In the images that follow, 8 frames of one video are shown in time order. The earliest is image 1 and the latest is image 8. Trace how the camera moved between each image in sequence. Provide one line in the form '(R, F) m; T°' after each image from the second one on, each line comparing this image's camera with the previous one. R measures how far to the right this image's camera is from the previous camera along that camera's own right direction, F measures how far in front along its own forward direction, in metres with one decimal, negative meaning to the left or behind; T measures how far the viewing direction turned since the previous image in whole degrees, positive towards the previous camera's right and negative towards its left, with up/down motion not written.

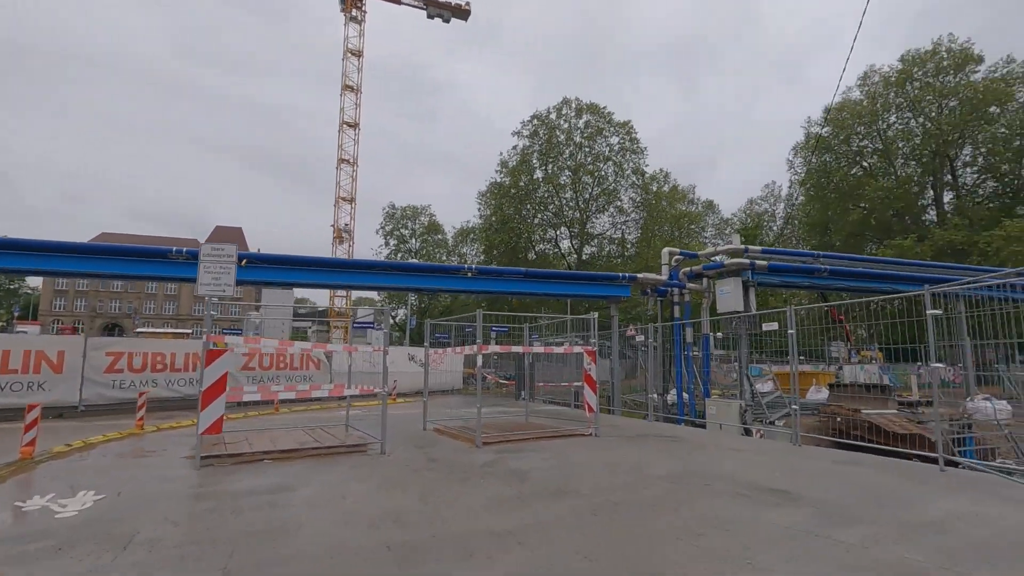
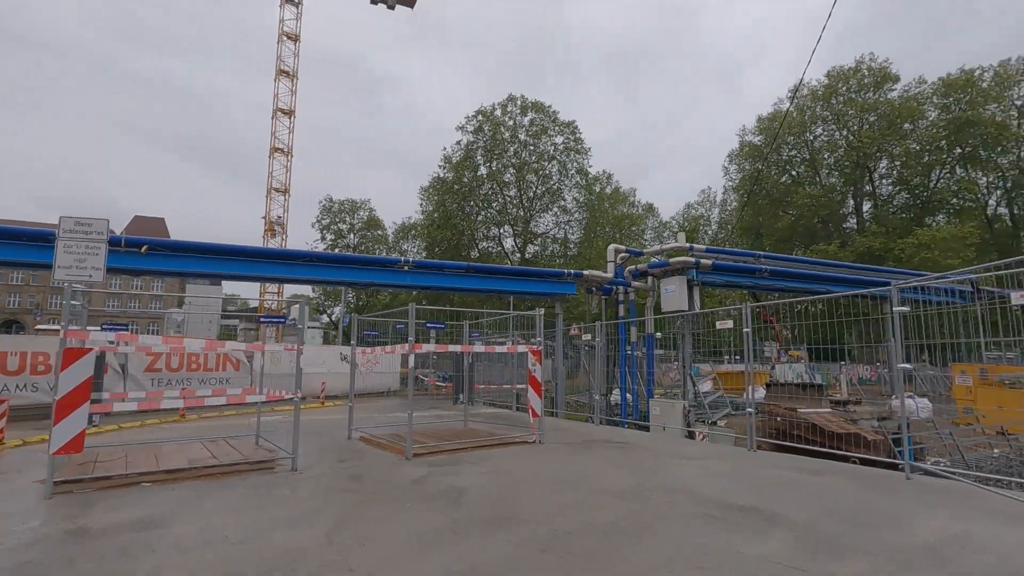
(0.0, +0.5) m; +6°
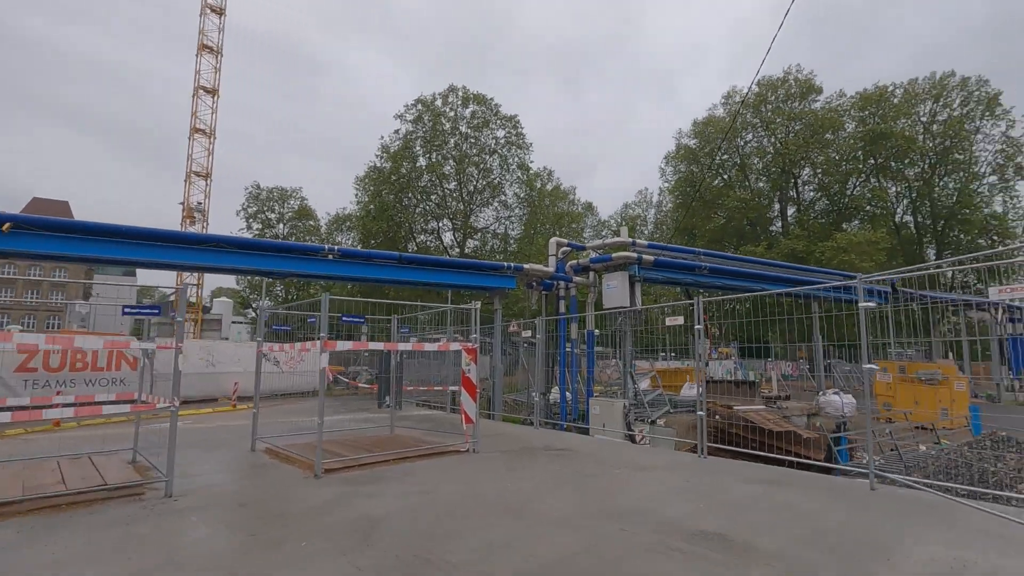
(+0.1, +0.5) m; +6°
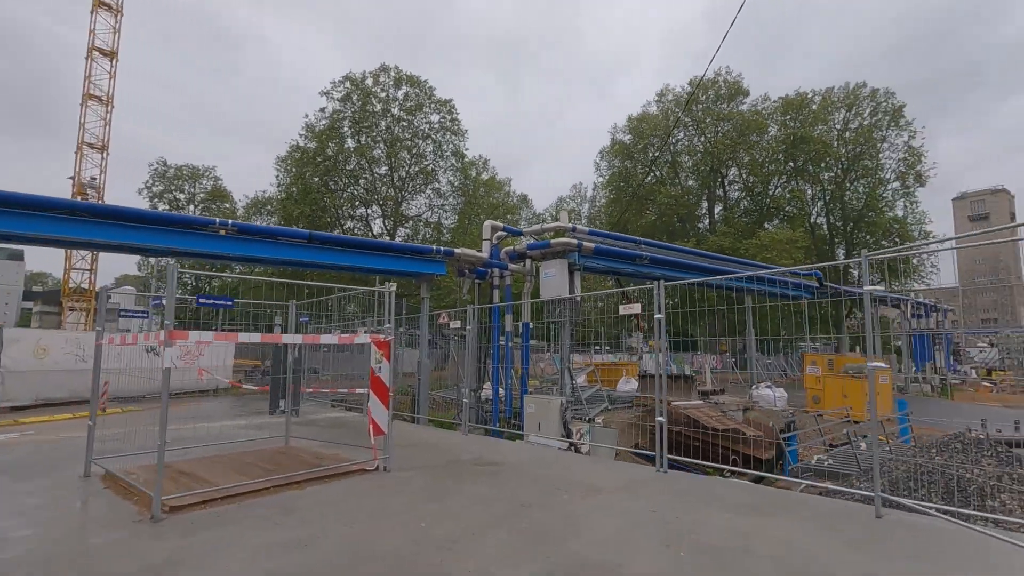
(+0.1, +0.8) m; +7°
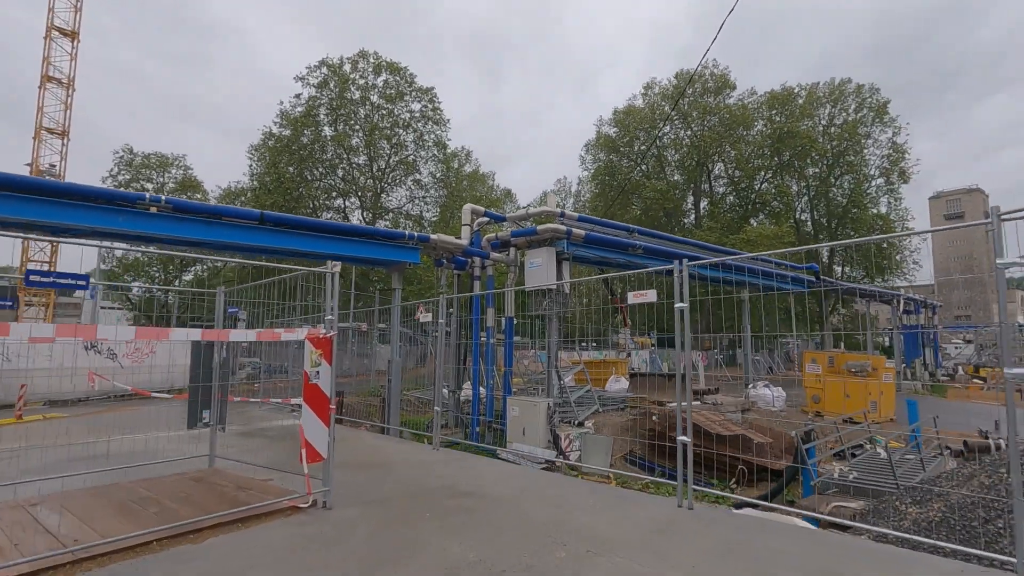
(0.0, +0.8) m; +2°
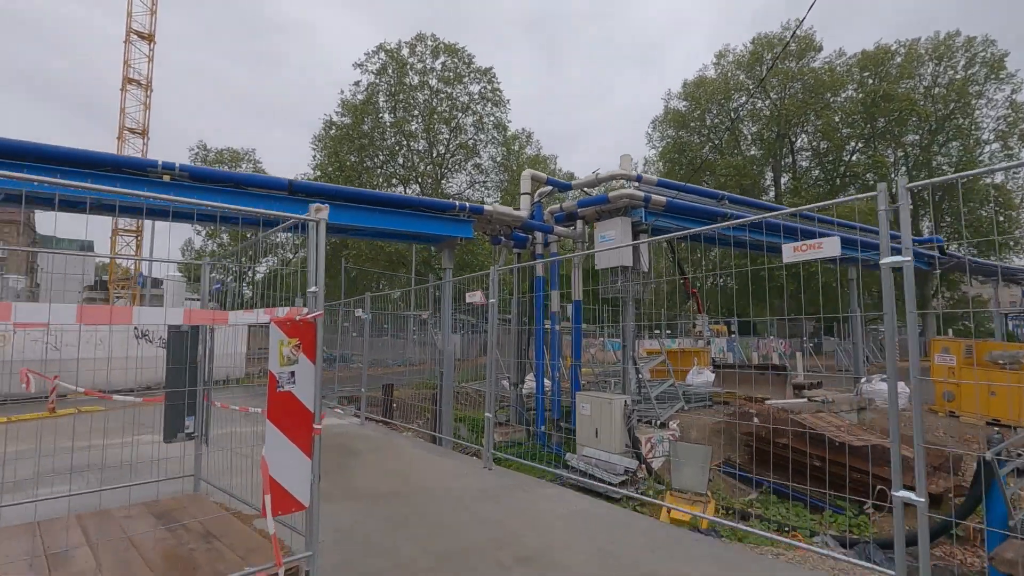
(-0.1, +1.1) m; -7°
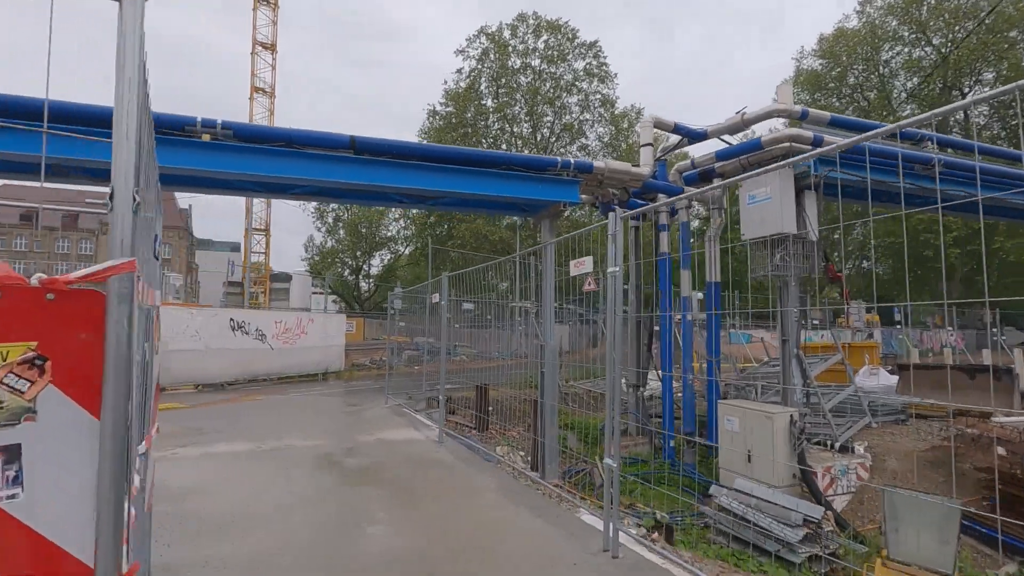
(-0.1, +1.3) m; -12°
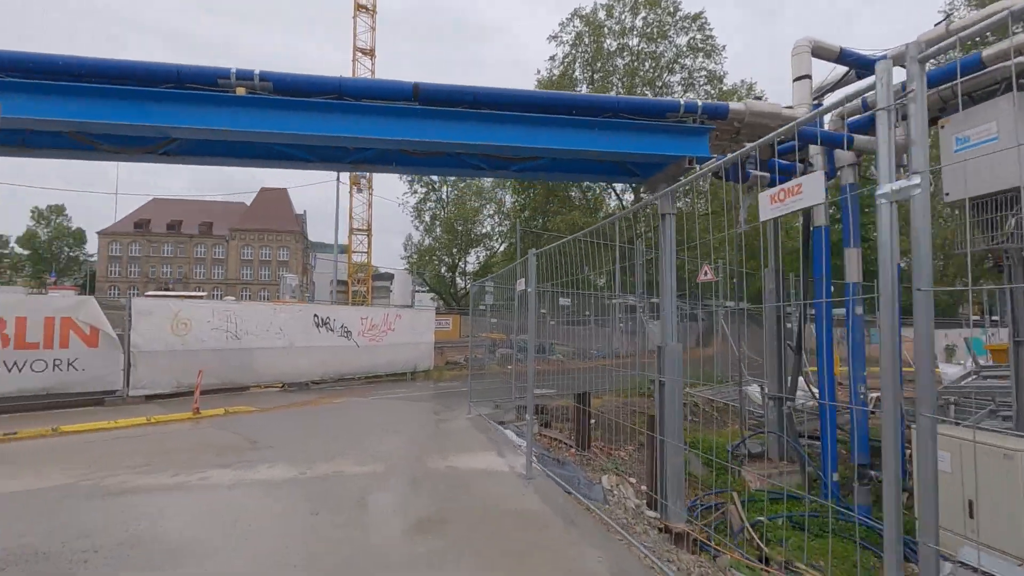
(-0.1, +1.0) m; -10°
